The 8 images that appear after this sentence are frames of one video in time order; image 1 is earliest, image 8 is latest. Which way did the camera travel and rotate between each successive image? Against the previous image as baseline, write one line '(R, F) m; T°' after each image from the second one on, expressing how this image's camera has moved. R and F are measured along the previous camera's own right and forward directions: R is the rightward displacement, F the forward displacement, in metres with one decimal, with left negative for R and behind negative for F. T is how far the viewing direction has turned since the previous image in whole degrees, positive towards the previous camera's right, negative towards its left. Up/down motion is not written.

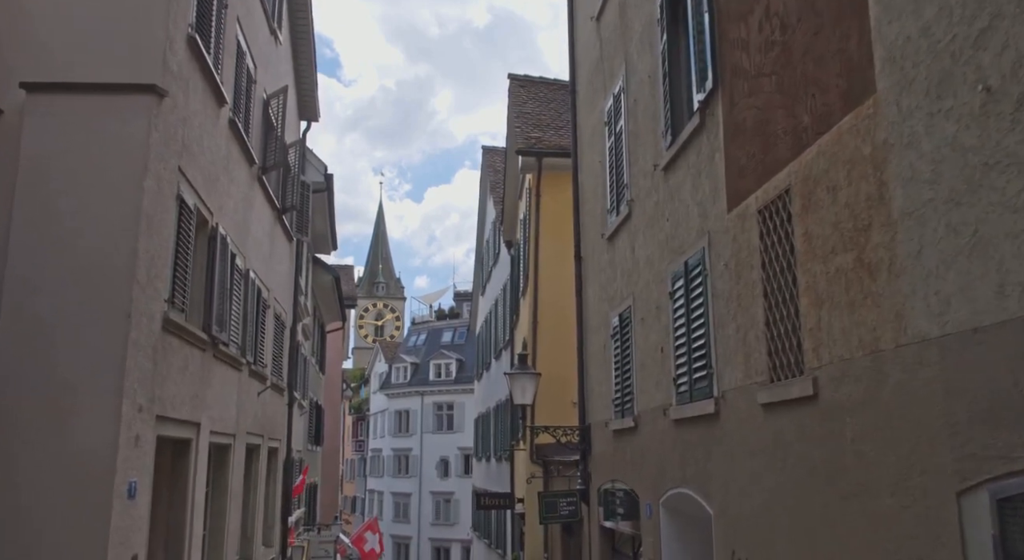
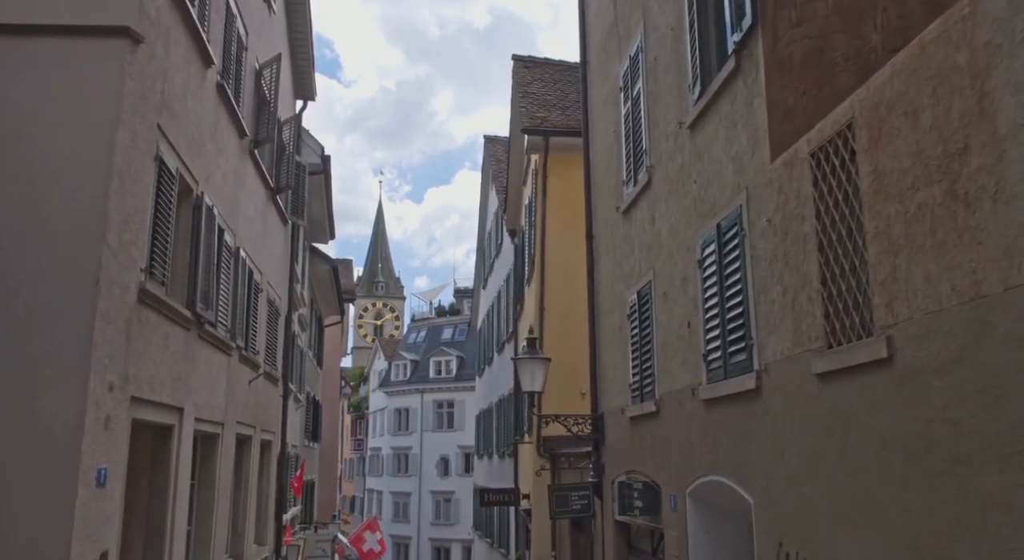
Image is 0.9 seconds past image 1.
(-0.1, +0.7) m; 0°
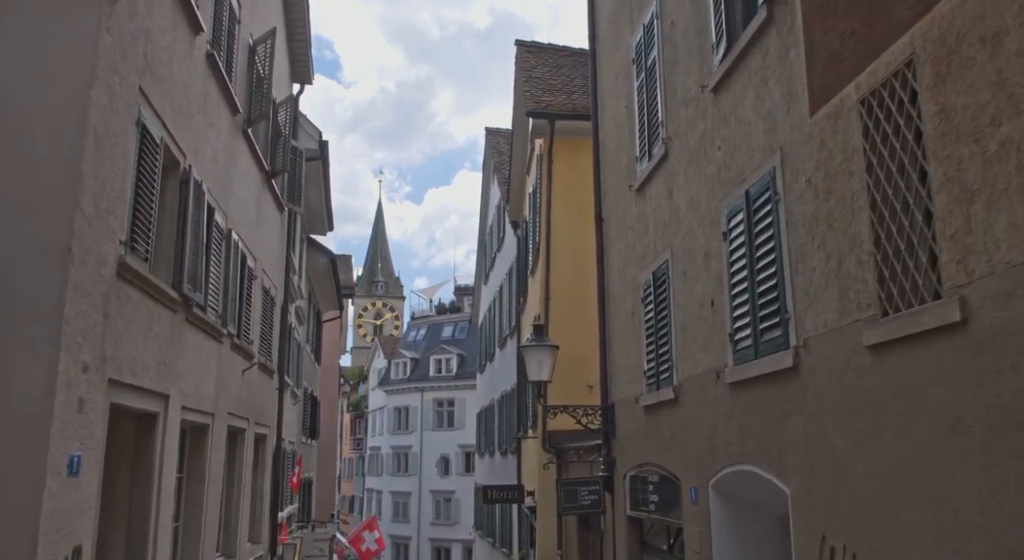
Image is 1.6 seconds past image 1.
(-0.1, +0.5) m; 0°
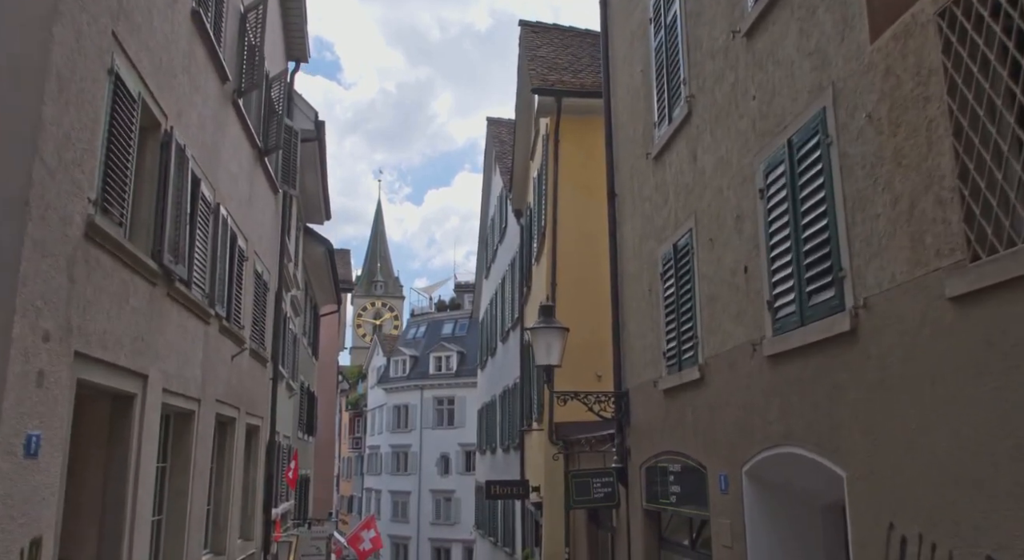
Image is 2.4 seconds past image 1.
(-0.1, +0.6) m; 0°
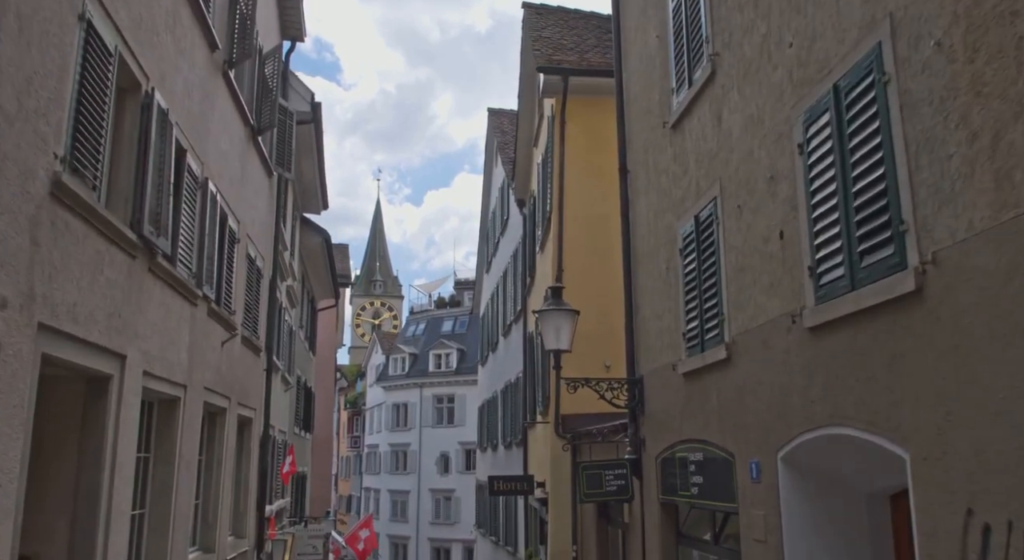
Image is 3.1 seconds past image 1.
(-0.1, +0.5) m; 0°
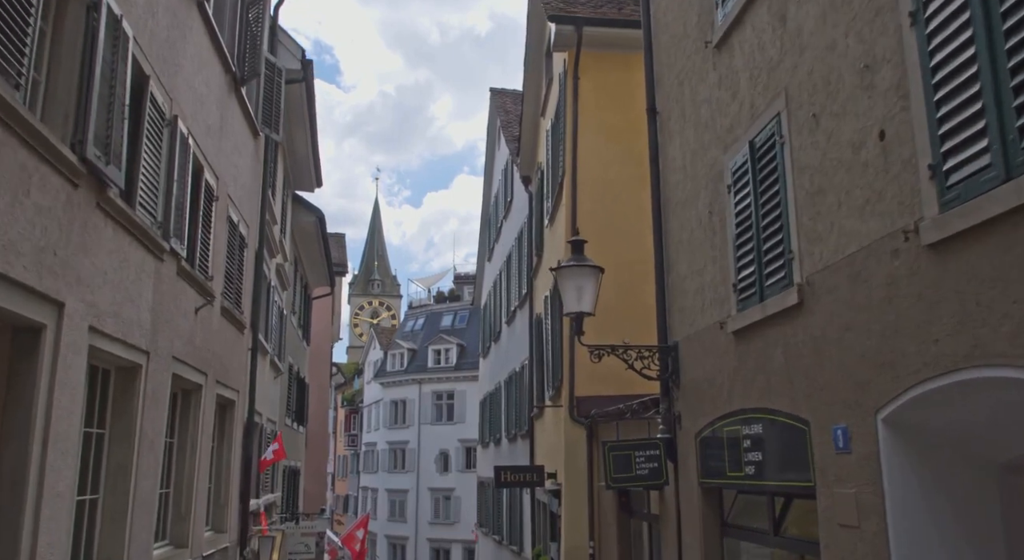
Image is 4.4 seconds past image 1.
(-0.1, +1.1) m; 0°
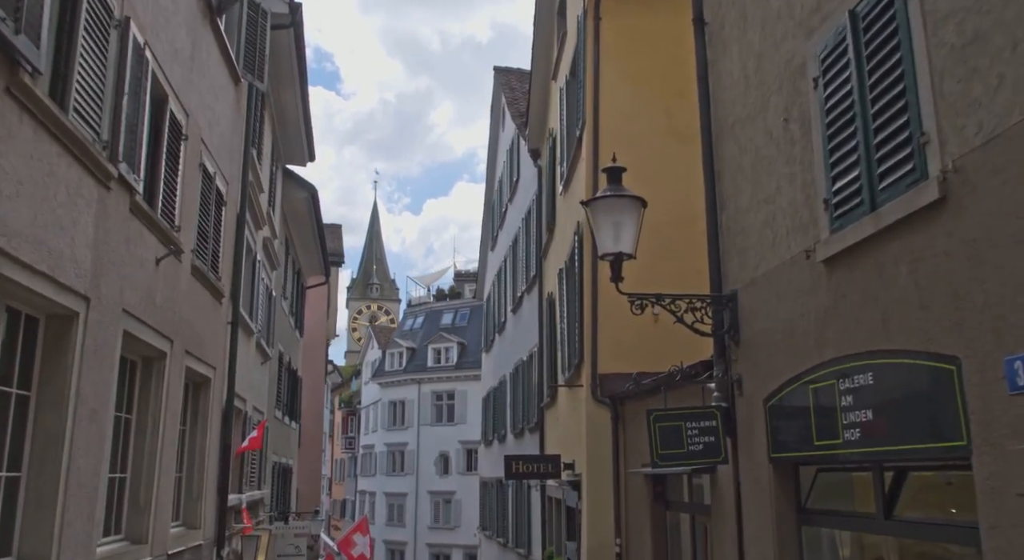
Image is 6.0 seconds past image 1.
(-0.2, +1.3) m; 0°
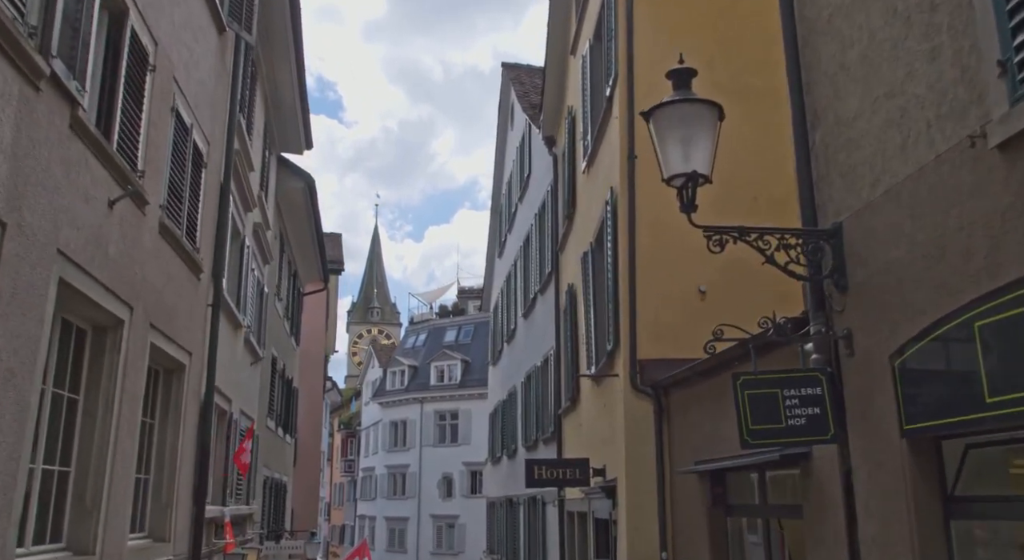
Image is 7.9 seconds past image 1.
(-0.2, +1.3) m; 0°
